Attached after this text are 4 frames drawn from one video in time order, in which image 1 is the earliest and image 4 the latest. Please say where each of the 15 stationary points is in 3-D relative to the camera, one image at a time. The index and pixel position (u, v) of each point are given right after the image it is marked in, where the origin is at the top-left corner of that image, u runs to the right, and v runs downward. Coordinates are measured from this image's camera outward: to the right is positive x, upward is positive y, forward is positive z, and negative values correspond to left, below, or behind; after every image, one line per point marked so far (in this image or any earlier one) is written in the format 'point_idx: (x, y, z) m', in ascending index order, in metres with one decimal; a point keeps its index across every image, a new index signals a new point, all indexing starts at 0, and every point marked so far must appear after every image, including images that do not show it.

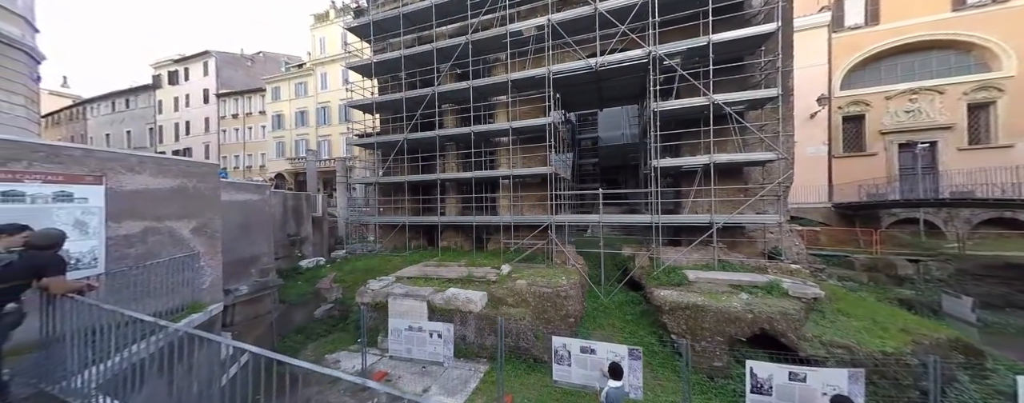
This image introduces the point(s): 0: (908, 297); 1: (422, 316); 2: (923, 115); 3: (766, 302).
0: (+12.0, -2.9, +8.9) m
1: (-2.5, -3.1, +8.0) m
2: (+21.8, +4.6, +15.5) m
3: (+6.0, -2.4, +6.9) m
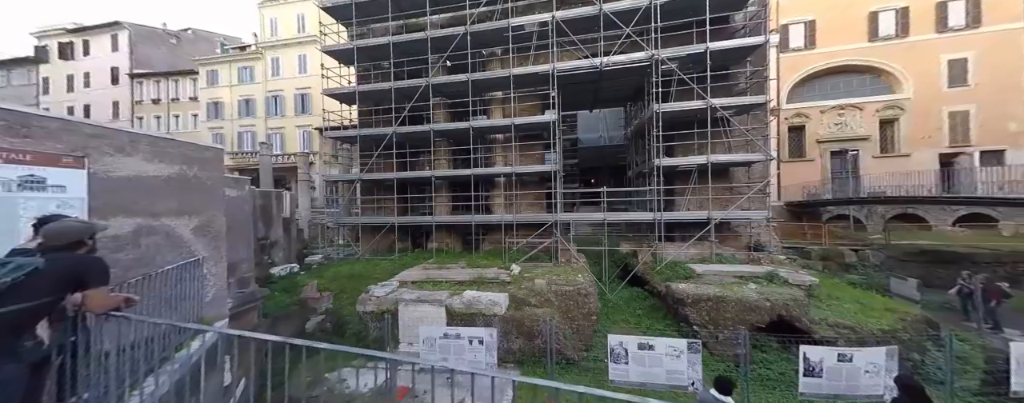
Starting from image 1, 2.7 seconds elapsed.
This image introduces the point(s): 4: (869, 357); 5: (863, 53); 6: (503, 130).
0: (+12.4, -2.8, +10.3) m
1: (-1.8, -3.0, +7.3) m
2: (+21.1, +4.6, +18.3) m
3: (+6.7, -2.3, +7.5) m
4: (+6.0, -2.6, +5.0) m
5: (+21.8, +9.2, +18.2) m
6: (-0.3, +3.1, +12.4) m
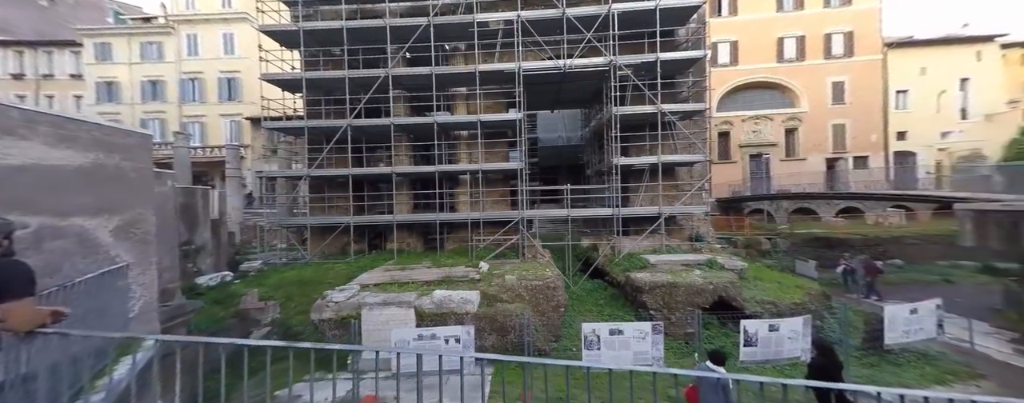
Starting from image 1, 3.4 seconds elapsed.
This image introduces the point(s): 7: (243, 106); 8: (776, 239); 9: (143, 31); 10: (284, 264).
0: (+11.1, -2.6, +12.2) m
1: (-2.5, -3.0, +7.0) m
2: (+18.3, +4.9, +21.5) m
3: (+5.9, -2.1, +8.5) m
4: (+5.6, -2.5, +5.9) m
5: (+19.0, +9.5, +21.4) m
6: (-1.9, +3.2, +12.3) m
7: (-18.3, +6.5, +19.9) m
8: (+13.6, -2.0, +15.1) m
9: (-25.0, +11.6, +19.9) m
10: (-9.3, -2.5, +11.9) m
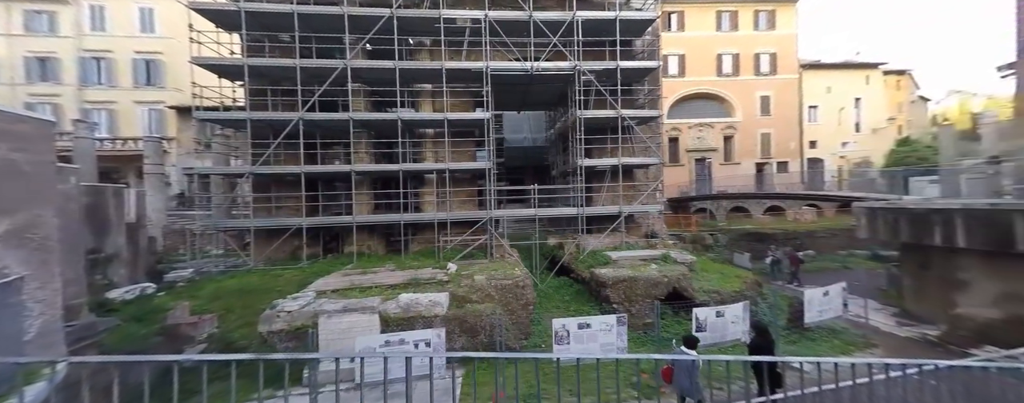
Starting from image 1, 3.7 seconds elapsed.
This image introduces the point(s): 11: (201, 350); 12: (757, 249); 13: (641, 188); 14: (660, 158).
0: (+9.6, -2.6, +13.6) m
1: (-3.2, -2.9, +6.6) m
2: (+15.6, +4.9, +23.7) m
3: (+5.0, -2.1, +9.3) m
4: (+5.0, -2.5, +6.6) m
5: (+16.3, +9.5, +23.8) m
6: (-3.2, +3.2, +12.0) m
7: (-20.5, +6.5, +17.4) m
8: (+11.7, -1.9, +16.7) m
9: (-27.2, +11.6, +16.5) m
10: (-10.5, -2.5, +10.6) m
11: (-7.0, -3.4, +6.7) m
12: (+13.3, -2.6, +15.9) m
13: (+5.8, +0.6, +13.1) m
14: (+6.0, +1.8, +11.9) m
